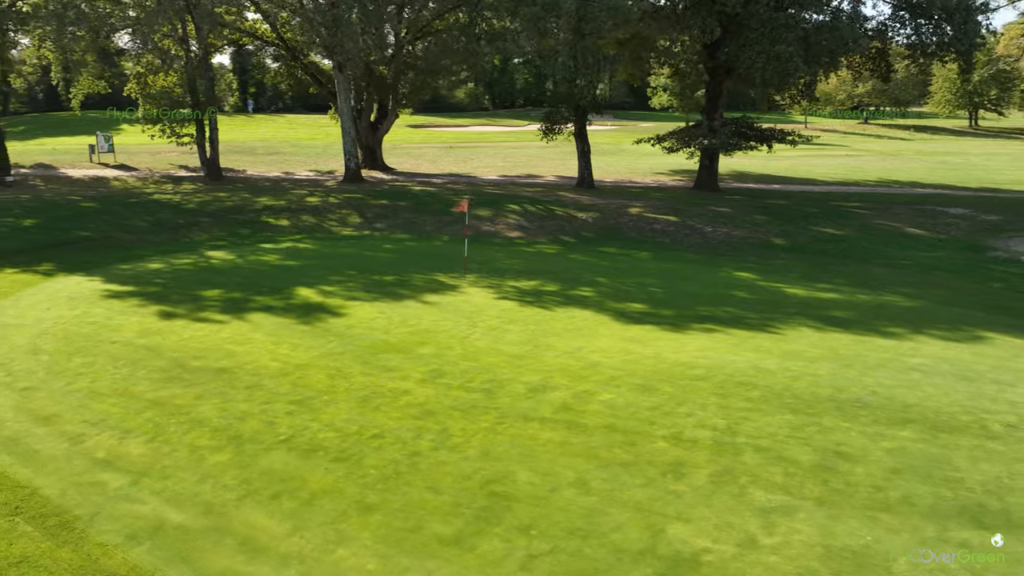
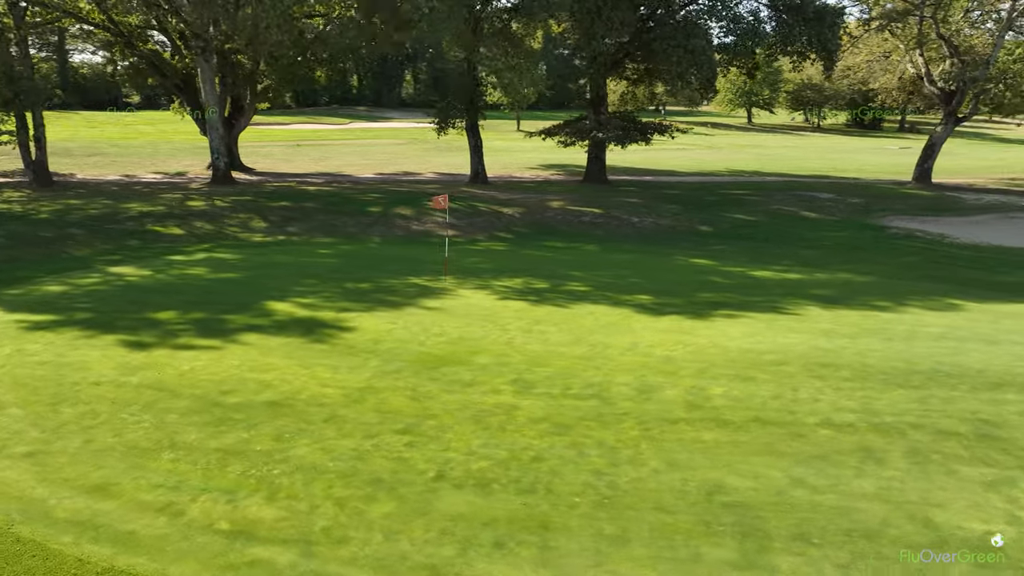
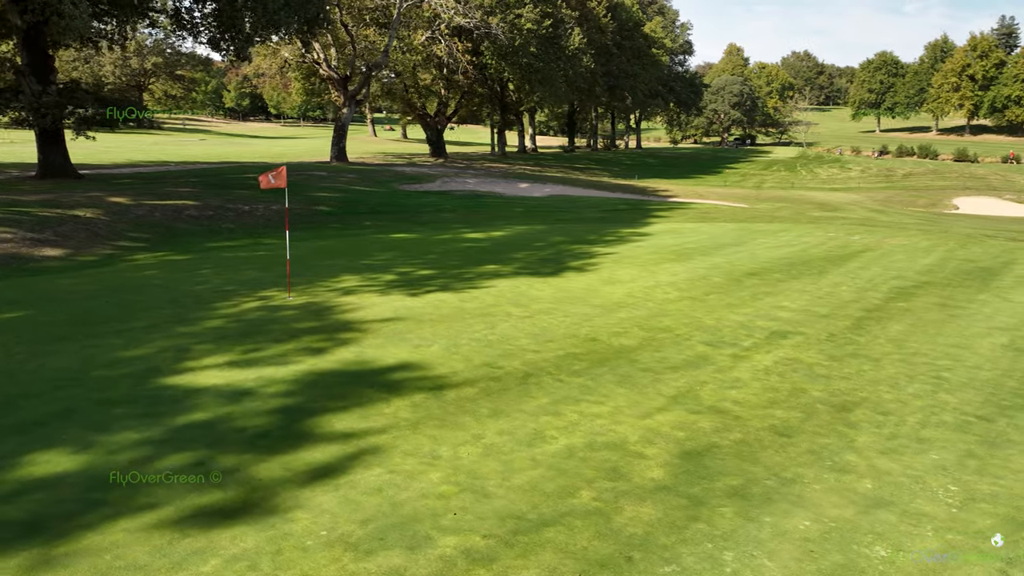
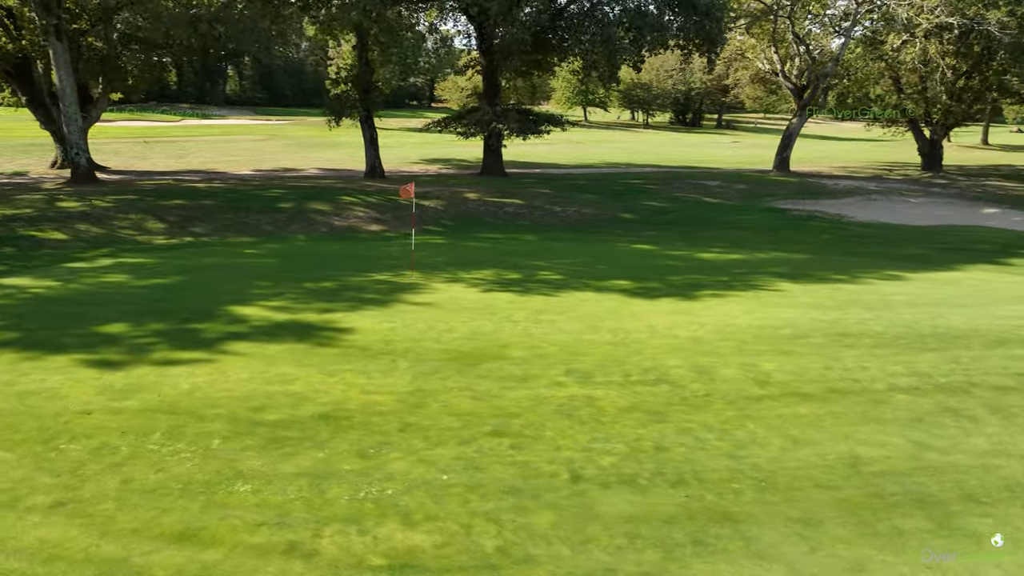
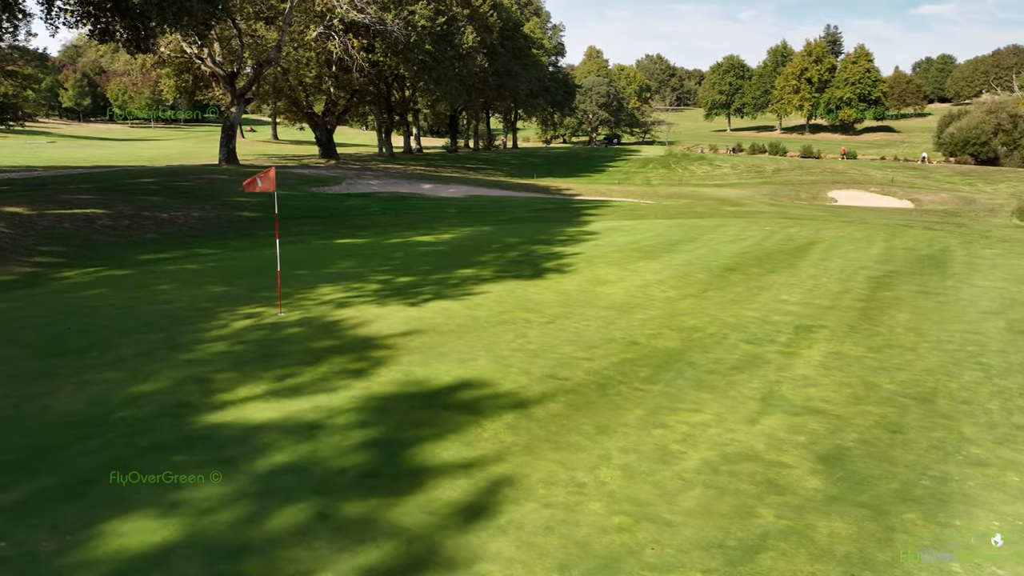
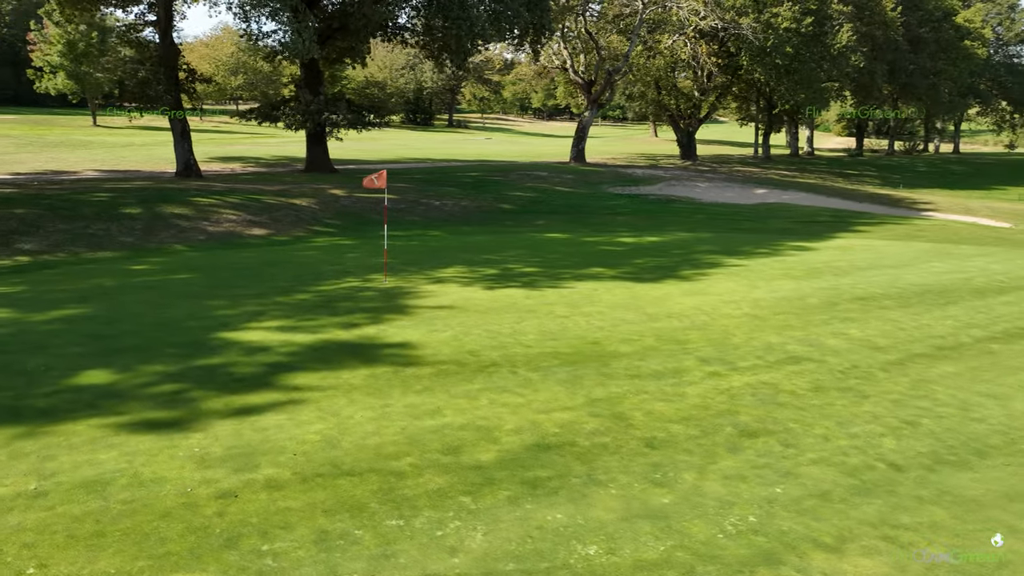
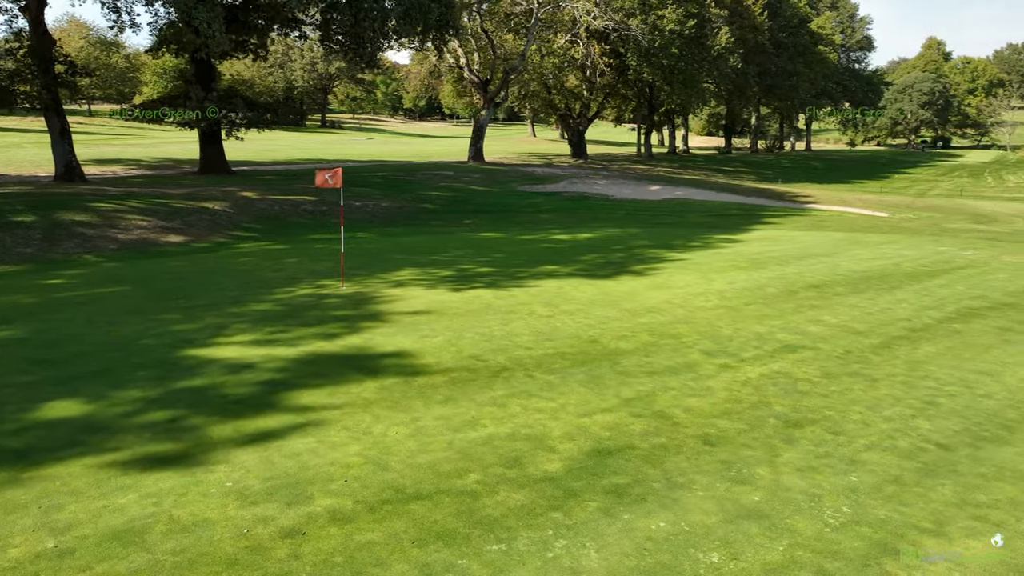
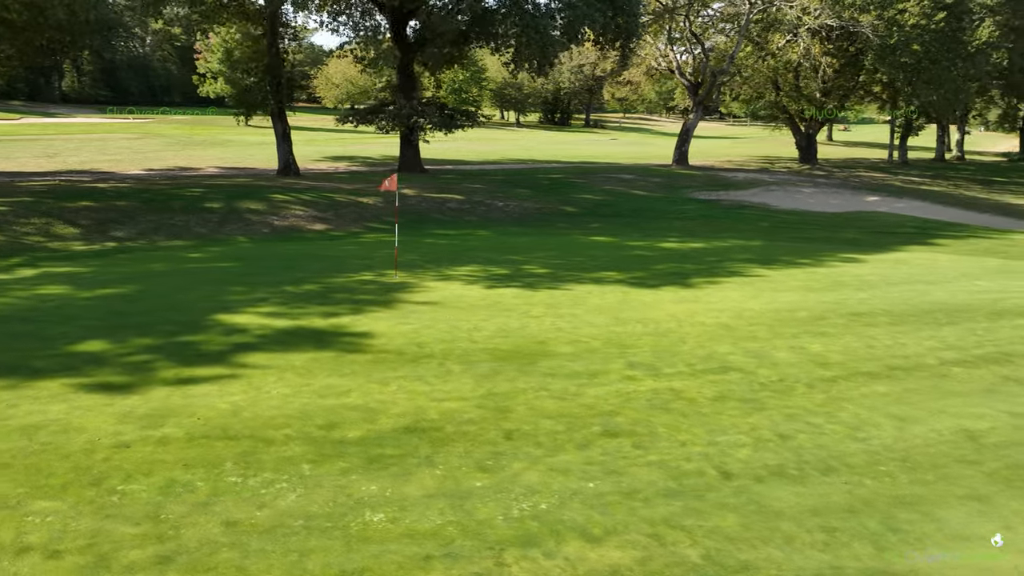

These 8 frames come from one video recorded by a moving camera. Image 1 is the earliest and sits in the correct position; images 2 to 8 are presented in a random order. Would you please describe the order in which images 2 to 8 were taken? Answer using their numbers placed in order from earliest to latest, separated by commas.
2, 4, 8, 6, 7, 3, 5
